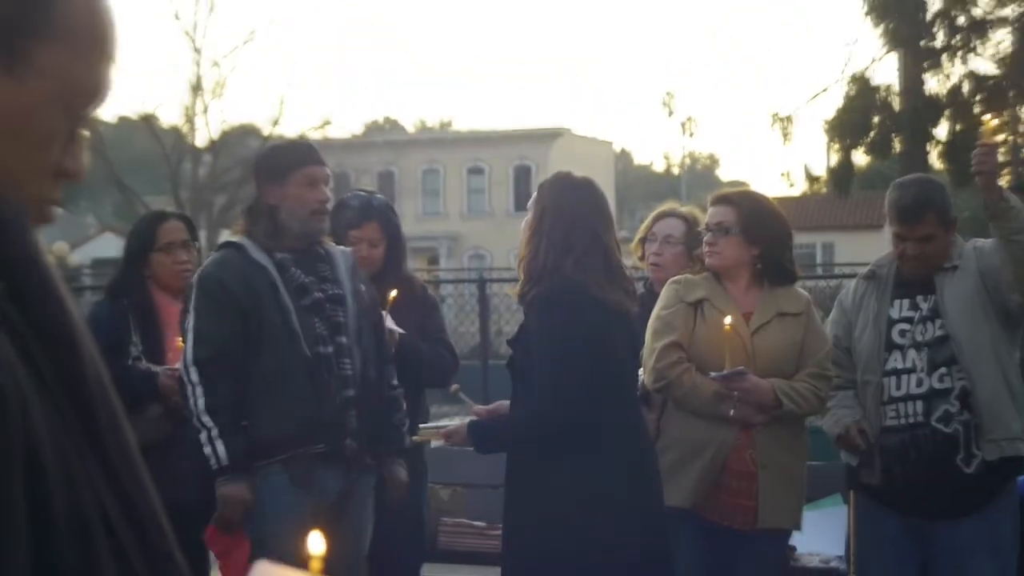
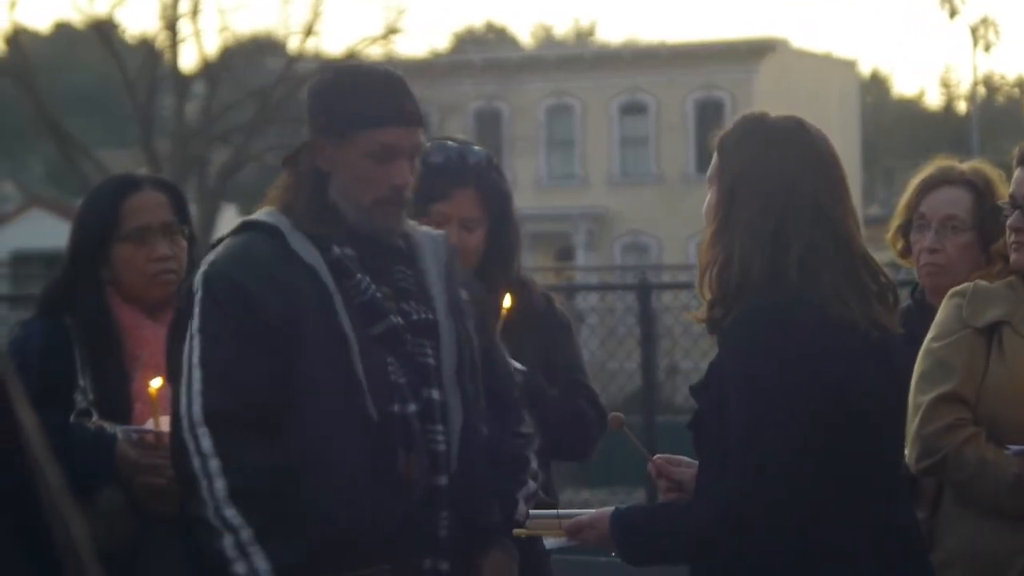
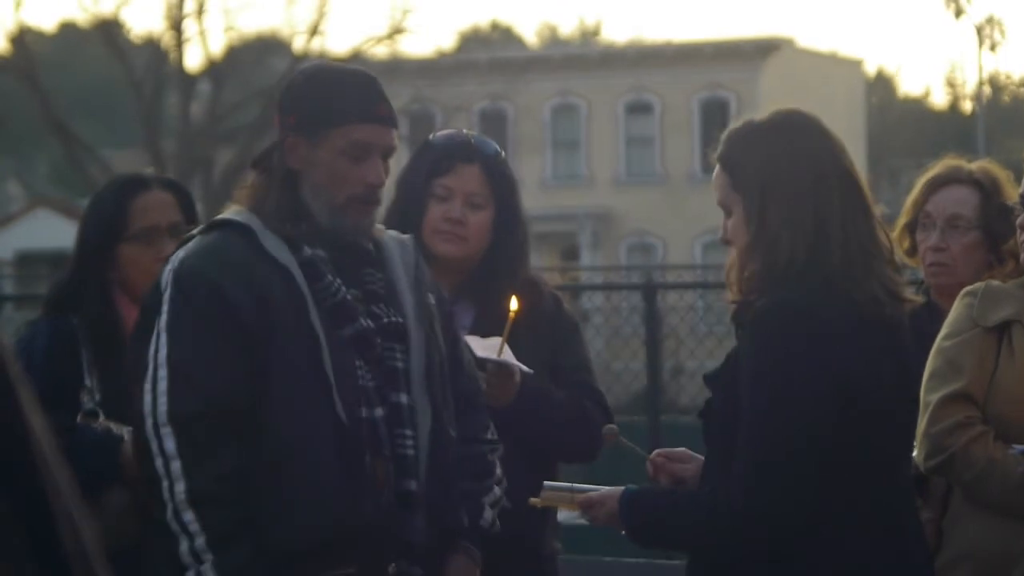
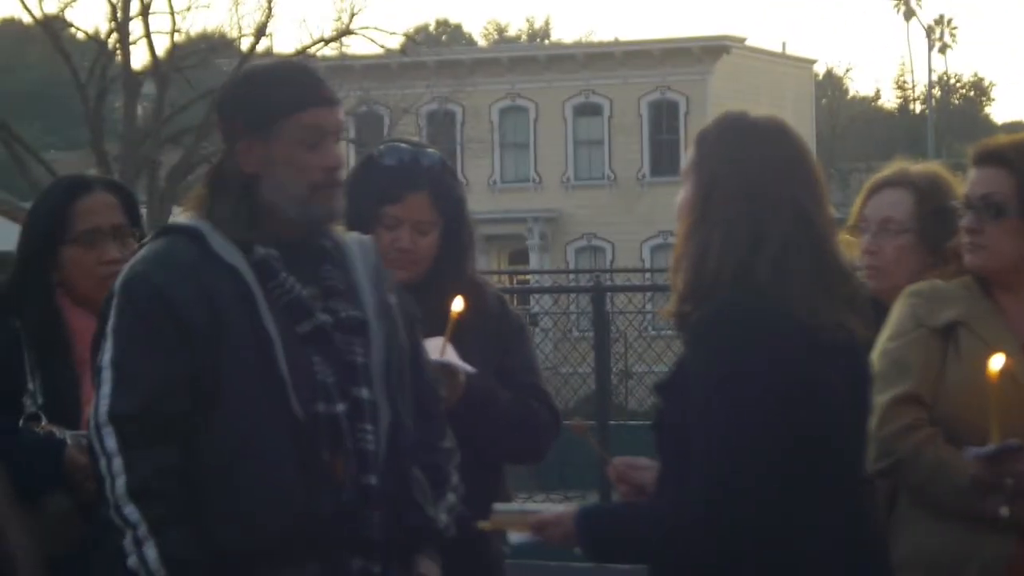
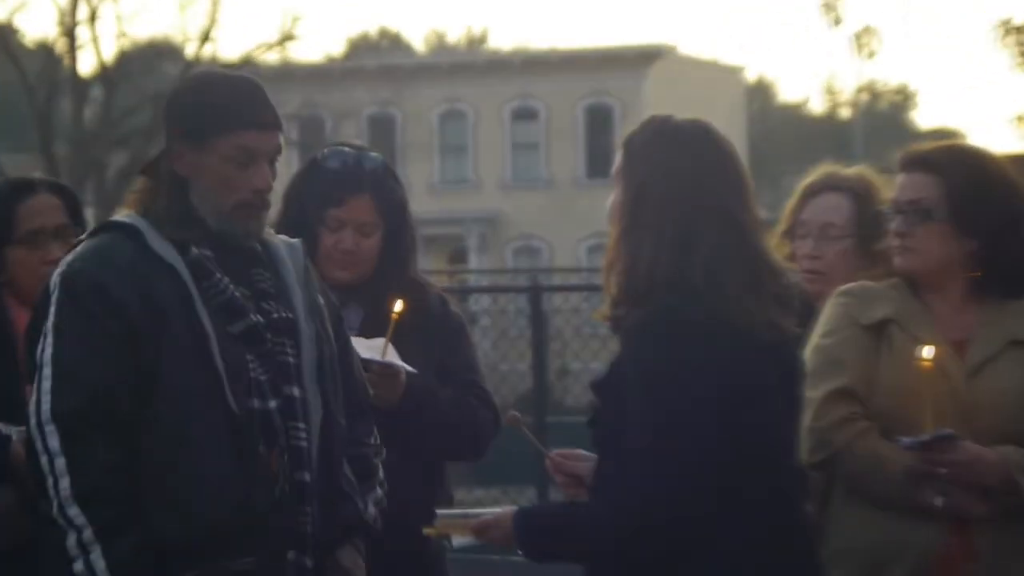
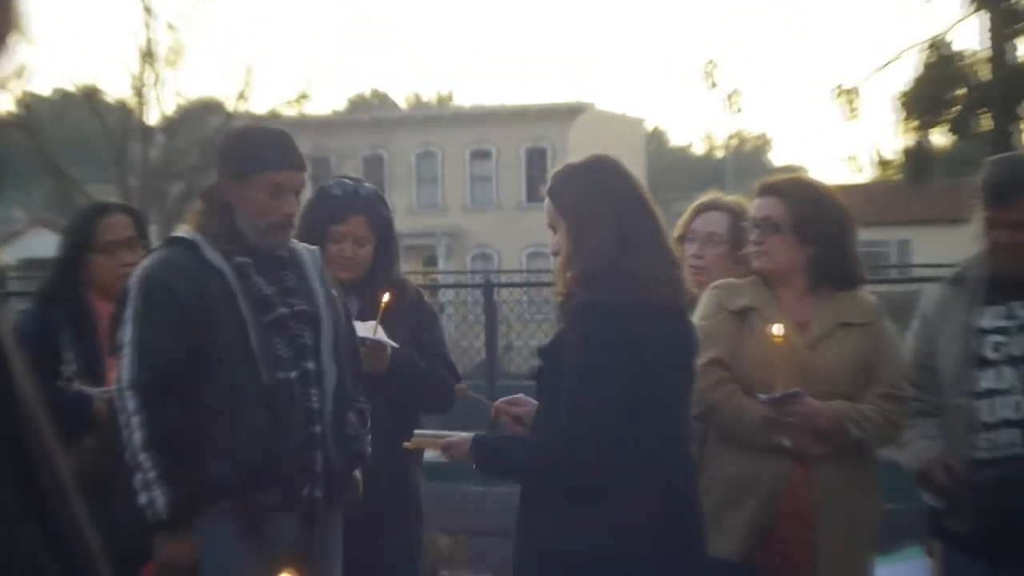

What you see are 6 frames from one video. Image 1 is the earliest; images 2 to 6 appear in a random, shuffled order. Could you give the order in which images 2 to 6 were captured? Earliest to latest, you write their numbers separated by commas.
6, 5, 4, 2, 3
